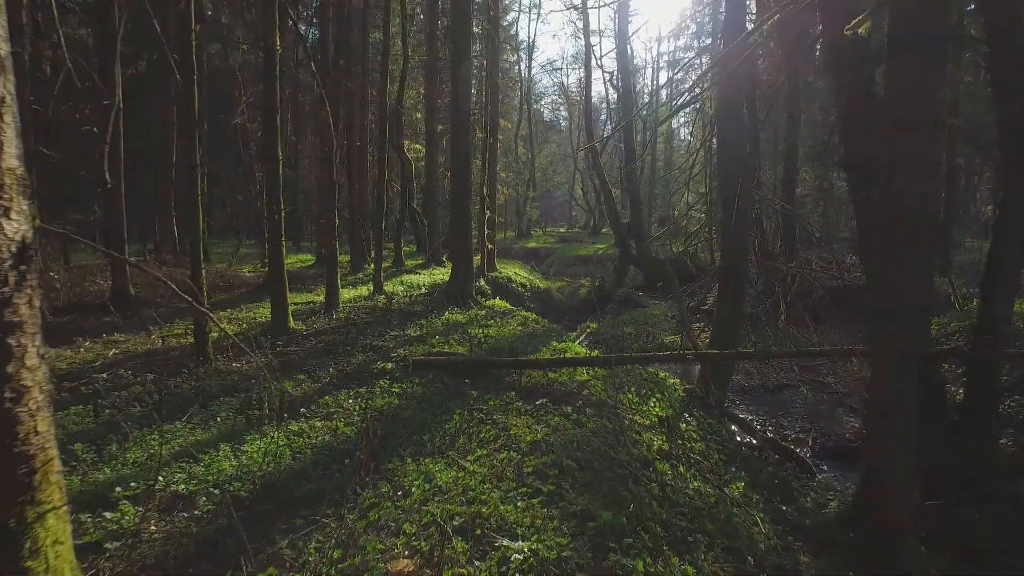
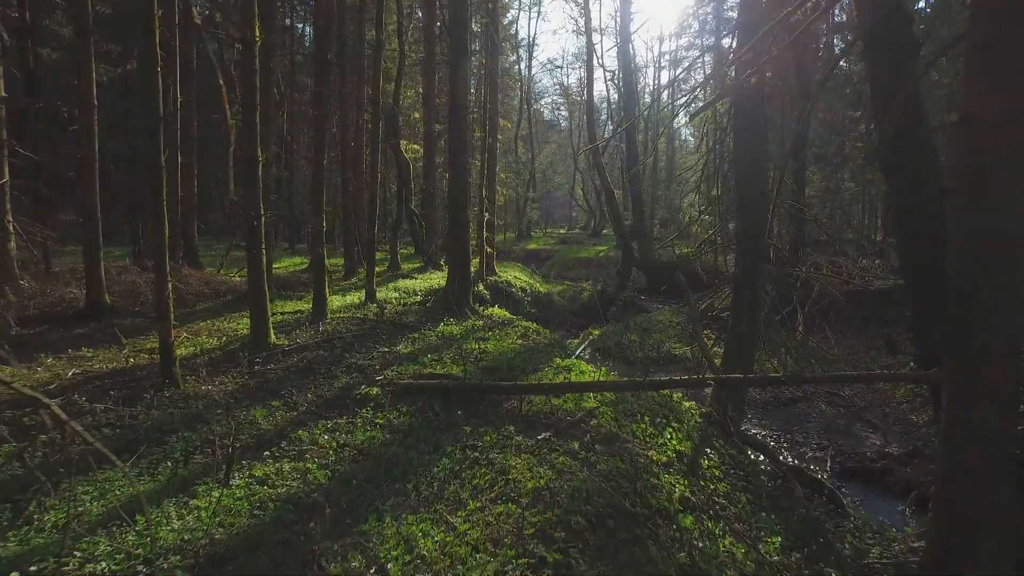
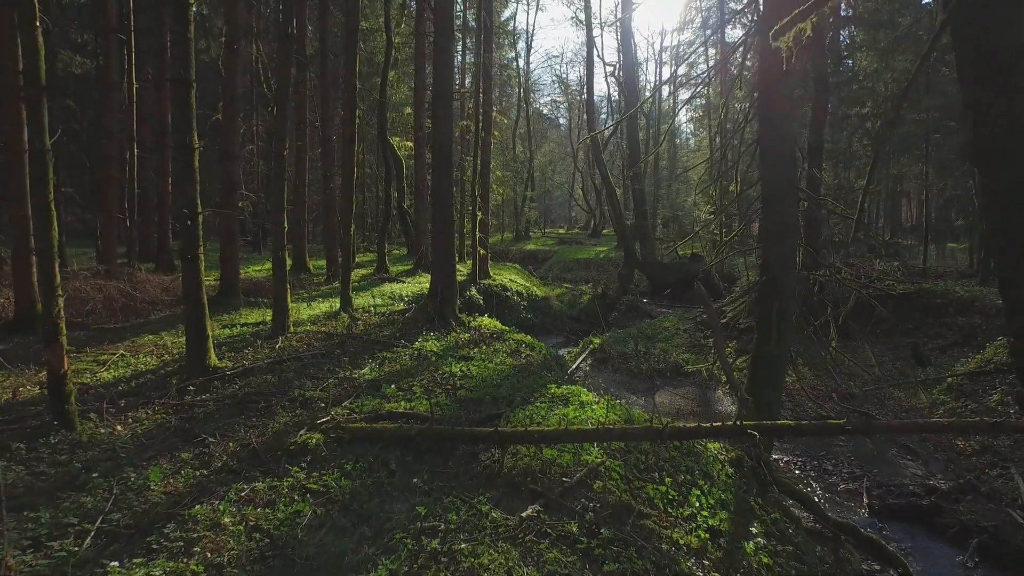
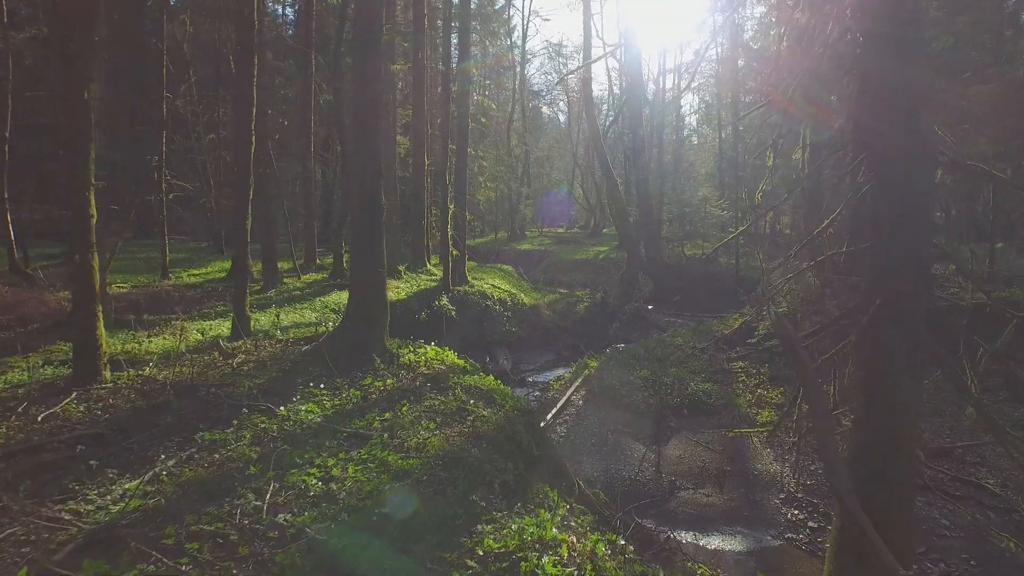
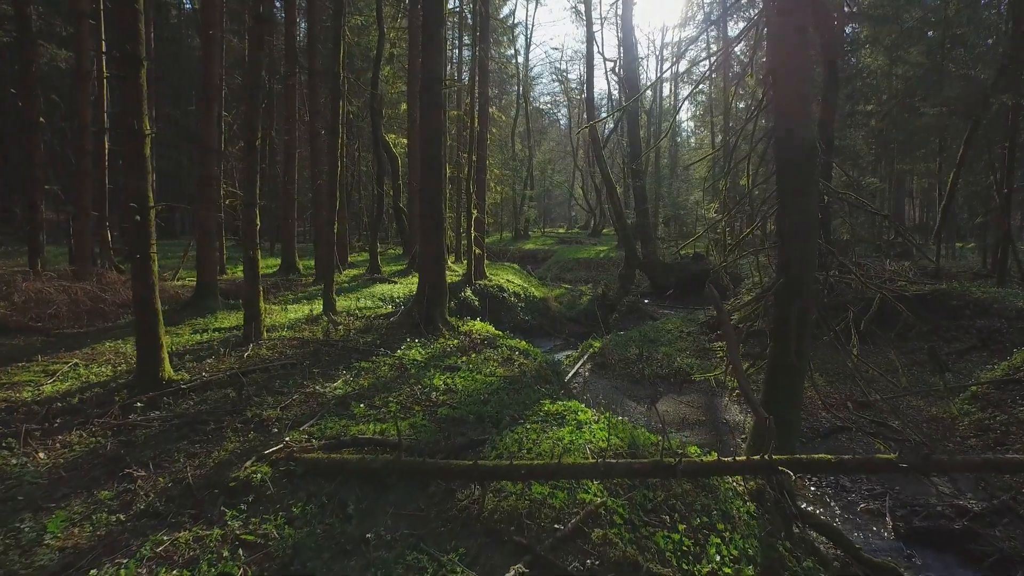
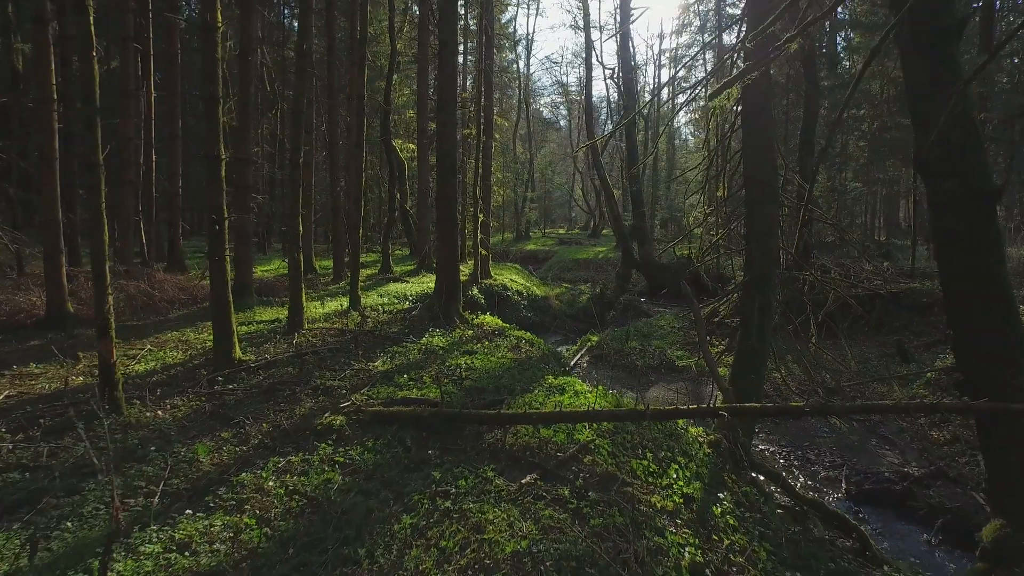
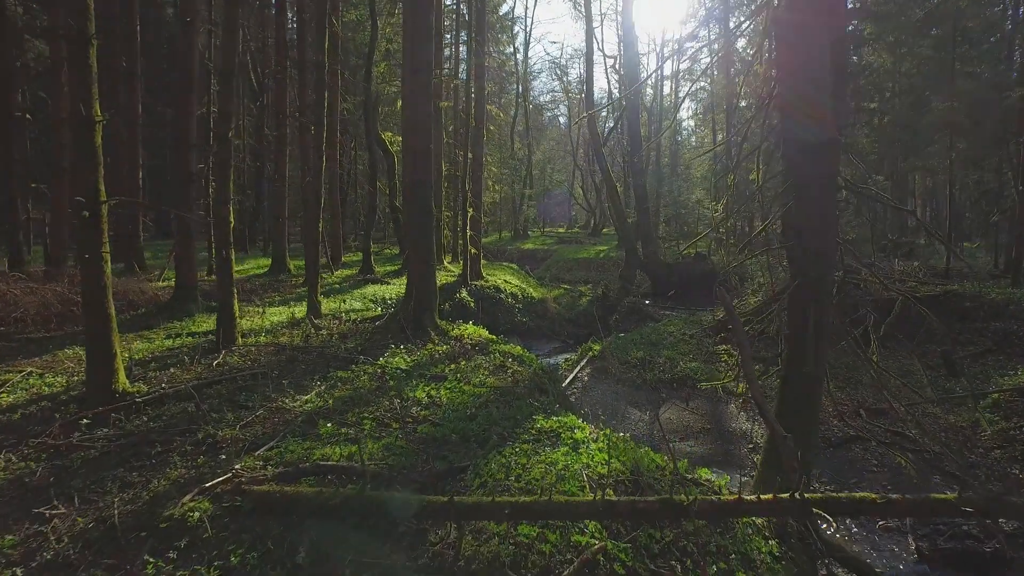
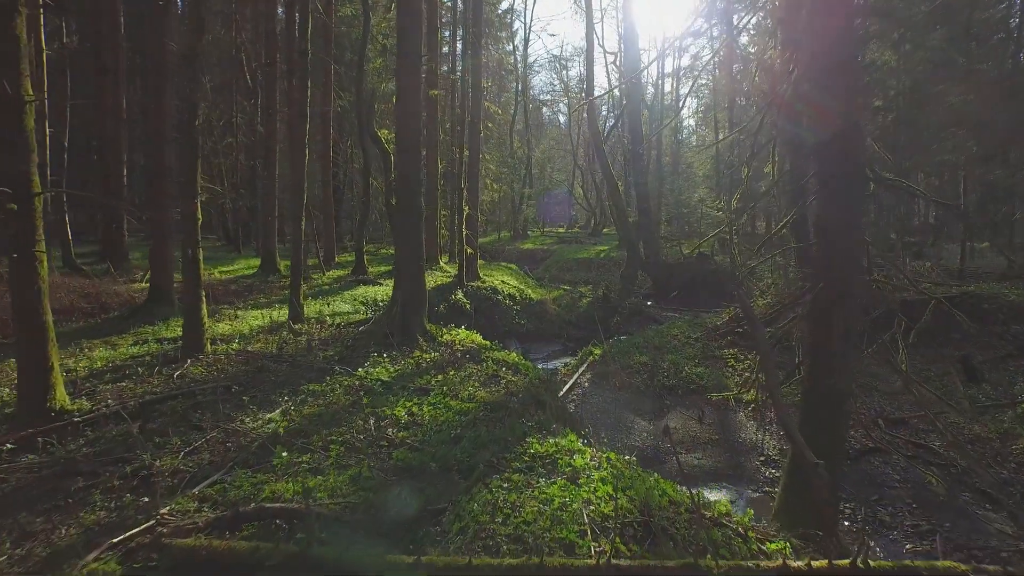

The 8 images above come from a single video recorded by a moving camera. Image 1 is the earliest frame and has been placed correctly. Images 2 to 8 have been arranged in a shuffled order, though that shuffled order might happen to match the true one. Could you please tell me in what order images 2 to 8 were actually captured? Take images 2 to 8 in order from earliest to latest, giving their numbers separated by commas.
2, 6, 3, 5, 7, 8, 4
